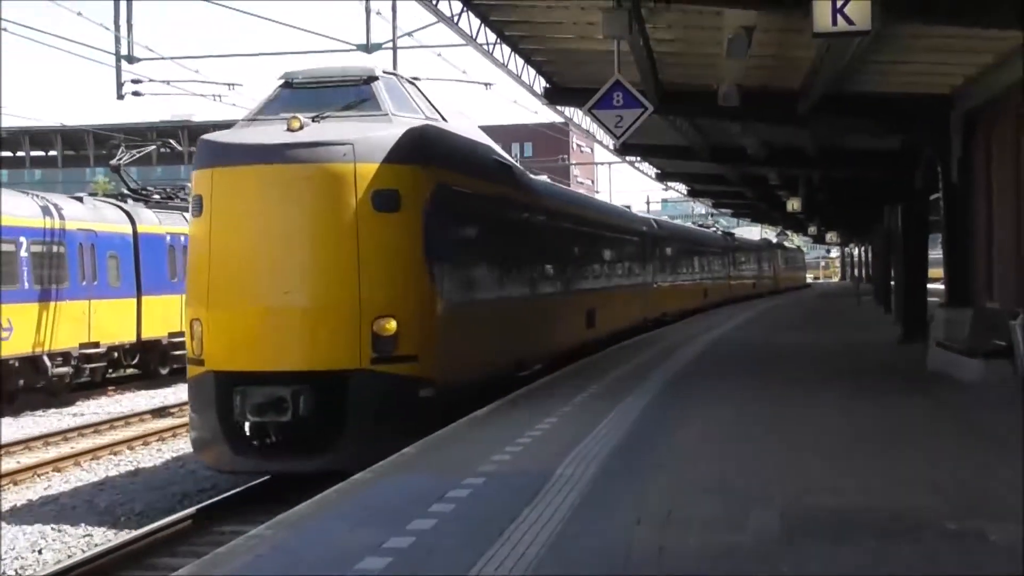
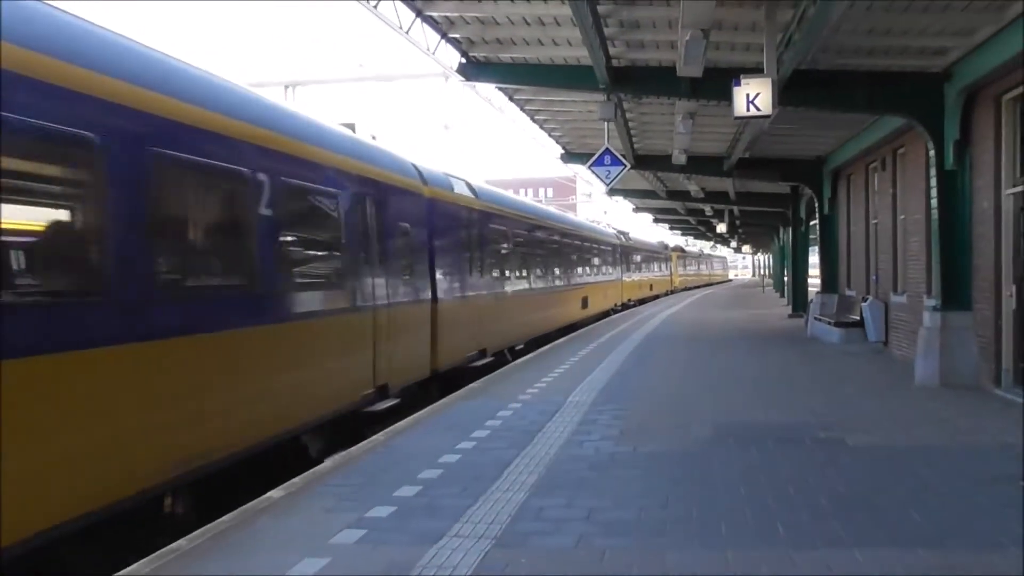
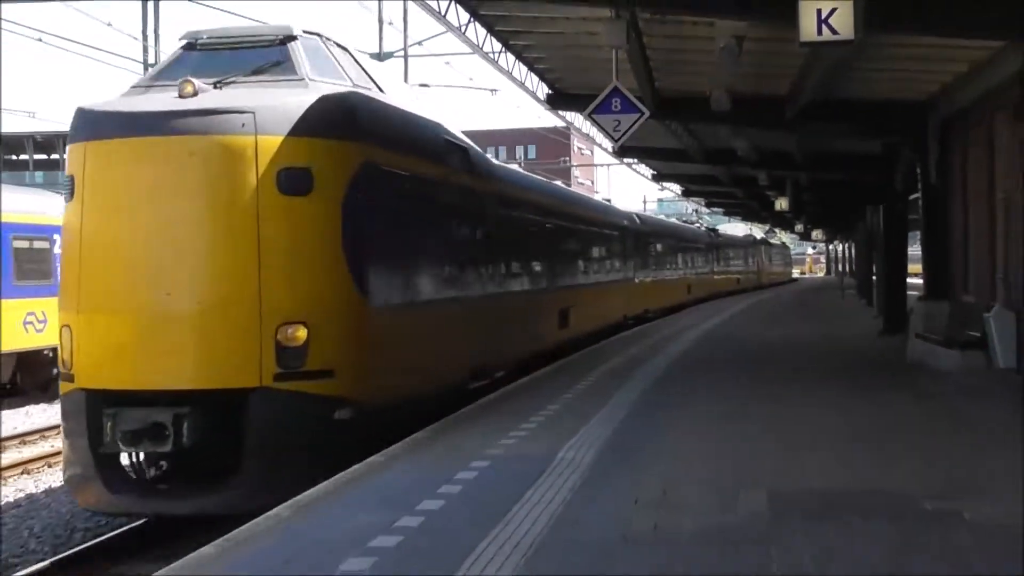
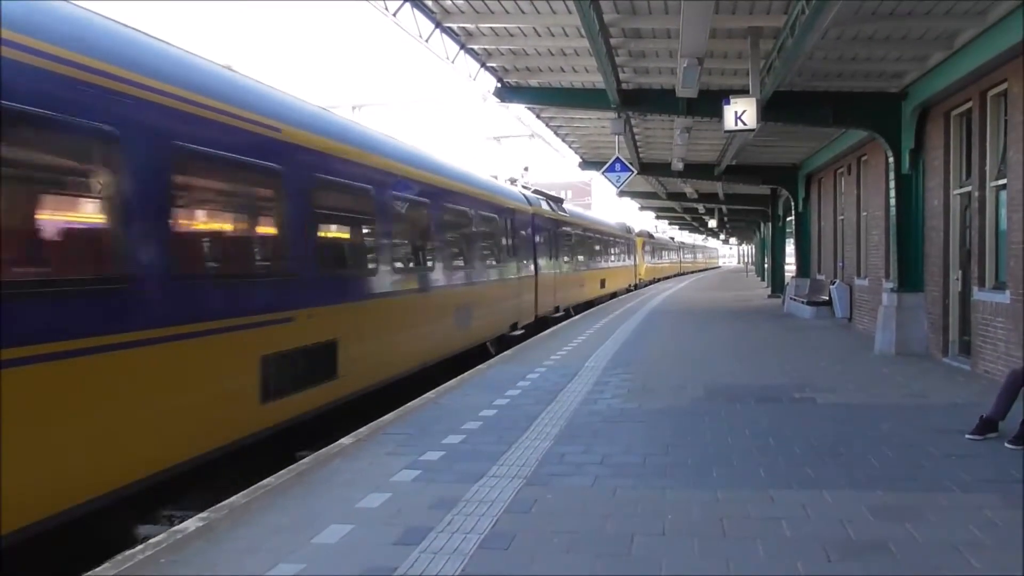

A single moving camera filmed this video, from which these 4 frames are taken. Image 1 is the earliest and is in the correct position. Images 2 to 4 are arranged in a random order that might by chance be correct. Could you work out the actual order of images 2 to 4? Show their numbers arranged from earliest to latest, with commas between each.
3, 2, 4
